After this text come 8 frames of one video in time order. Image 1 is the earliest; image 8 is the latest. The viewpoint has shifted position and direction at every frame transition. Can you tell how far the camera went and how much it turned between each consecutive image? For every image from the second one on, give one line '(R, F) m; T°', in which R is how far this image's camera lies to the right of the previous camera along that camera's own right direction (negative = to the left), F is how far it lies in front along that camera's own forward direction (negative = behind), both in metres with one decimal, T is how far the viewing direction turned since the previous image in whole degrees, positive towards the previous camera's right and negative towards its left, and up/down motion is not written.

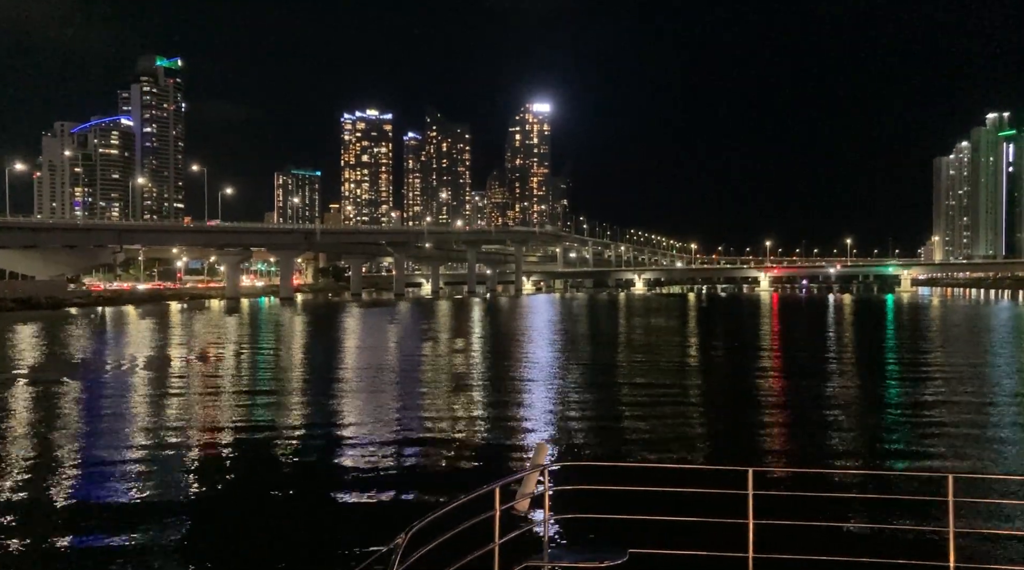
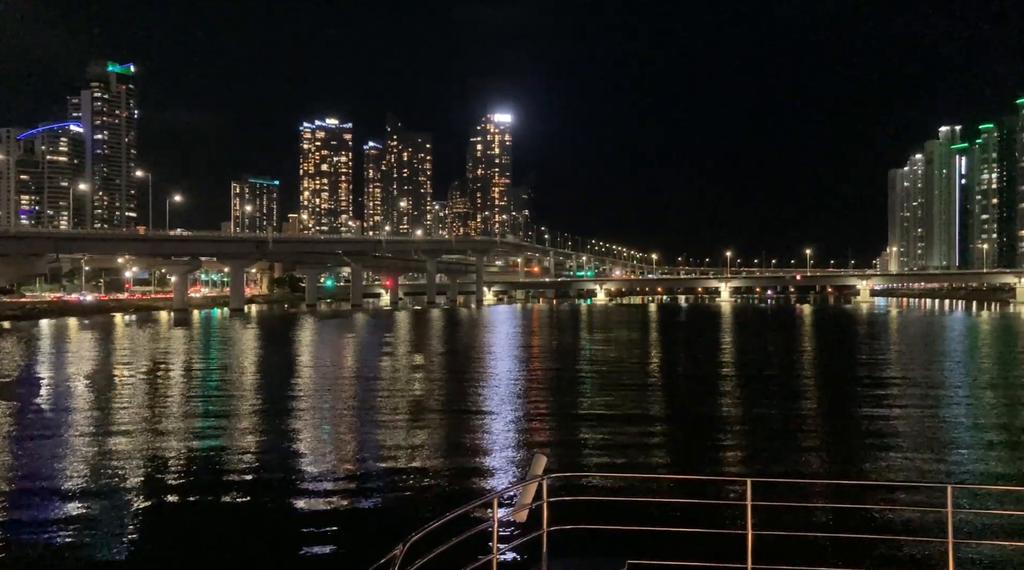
(+0.7, +2.3) m; +1°
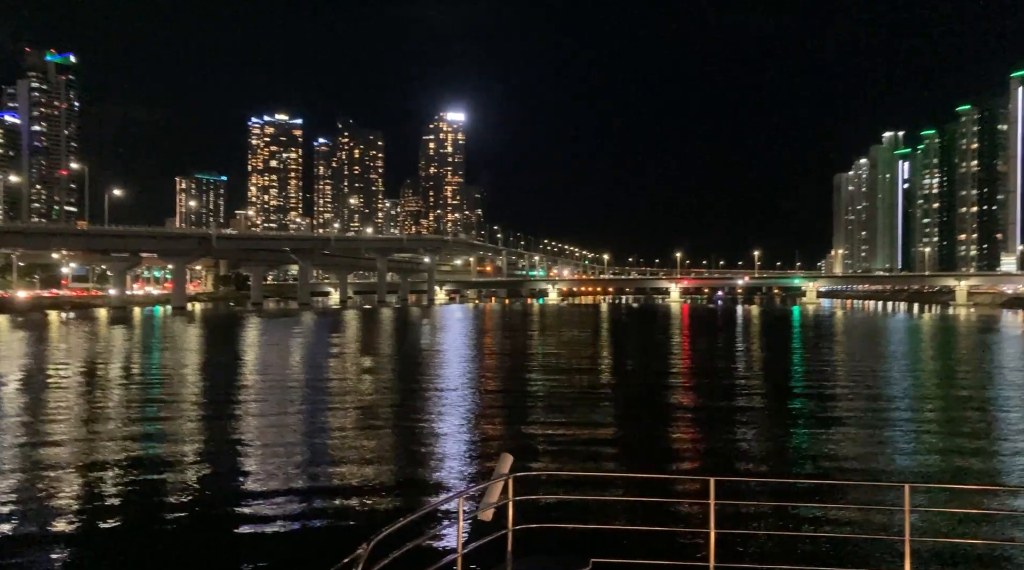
(0.0, +0.5) m; +3°
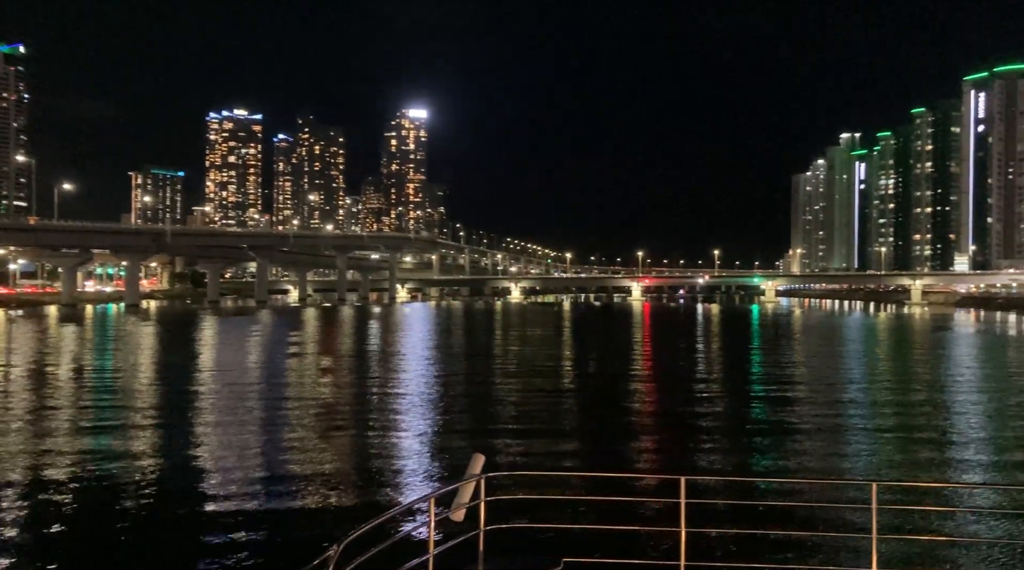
(0.0, +0.4) m; +2°
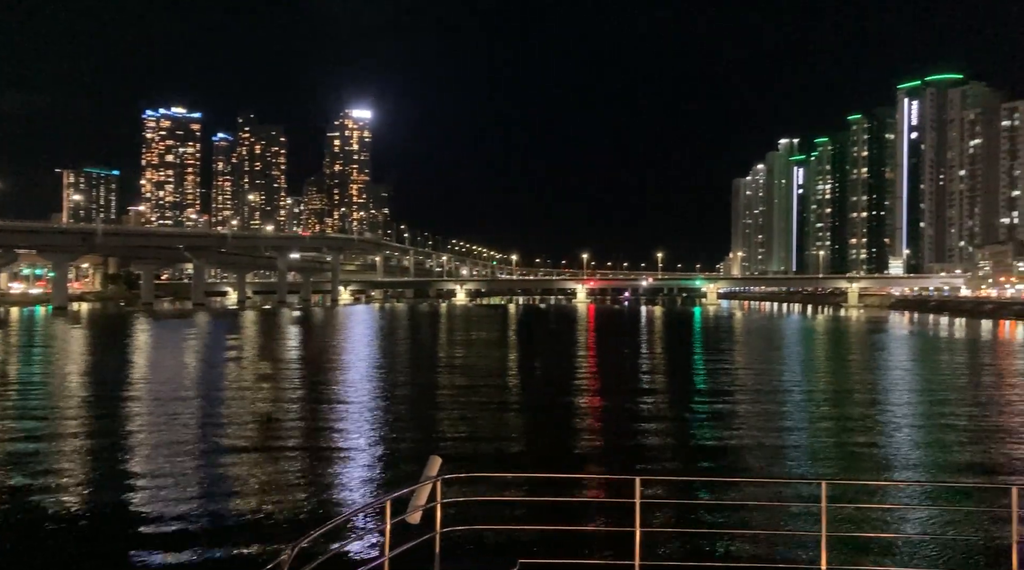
(0.0, +0.5) m; +3°
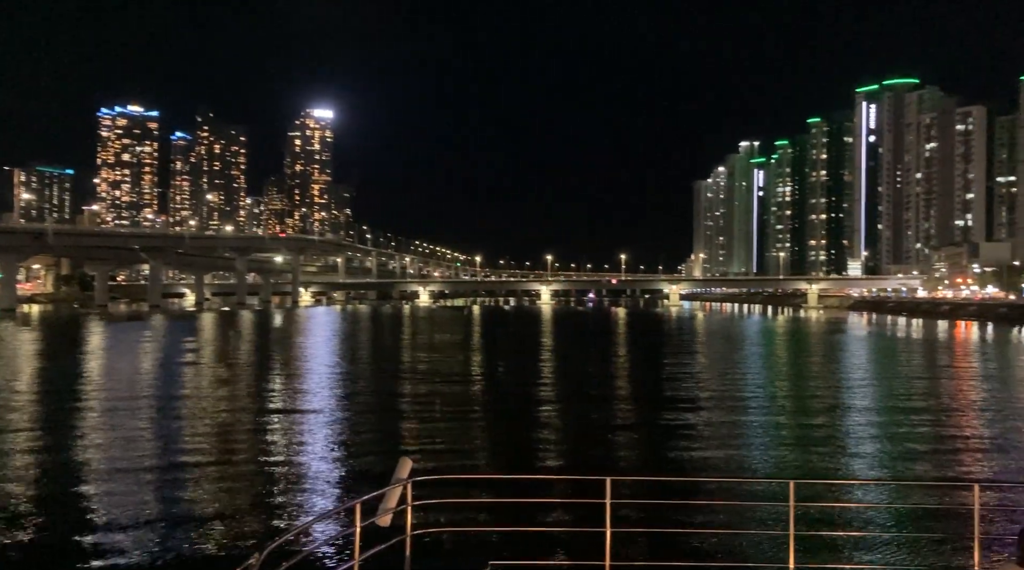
(0.0, +0.4) m; +2°
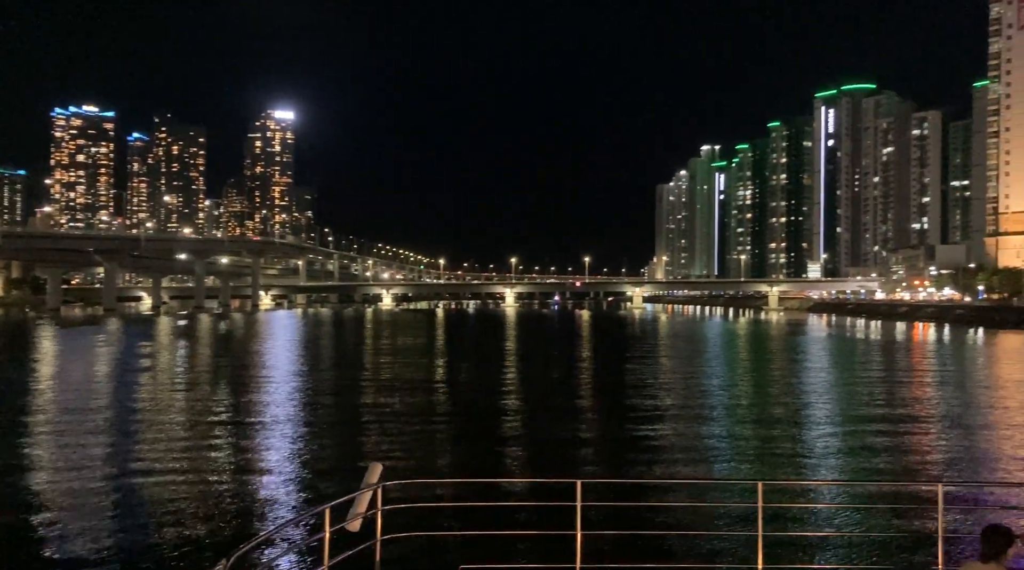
(0.0, +0.3) m; +2°
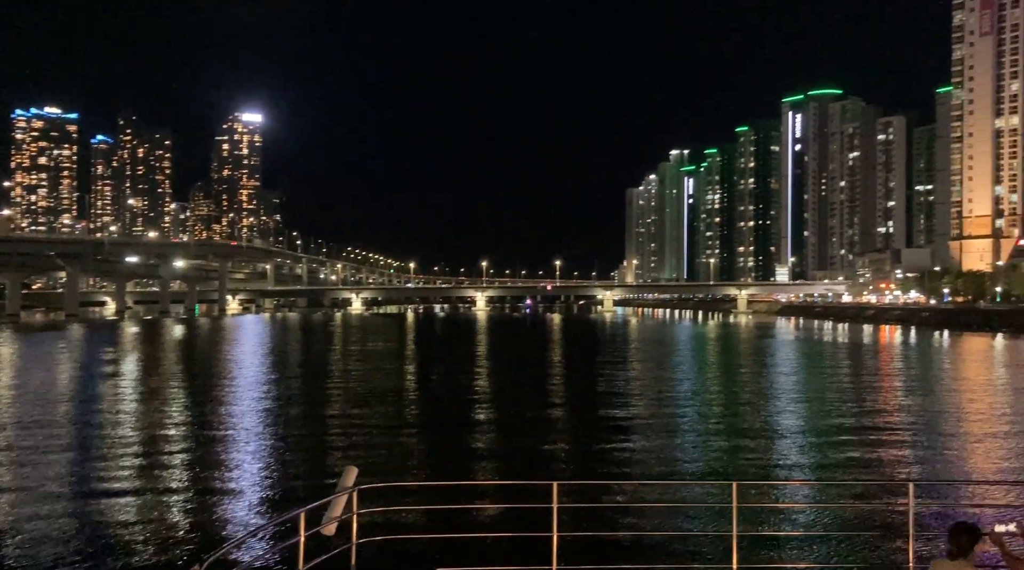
(0.0, +0.3) m; +2°
